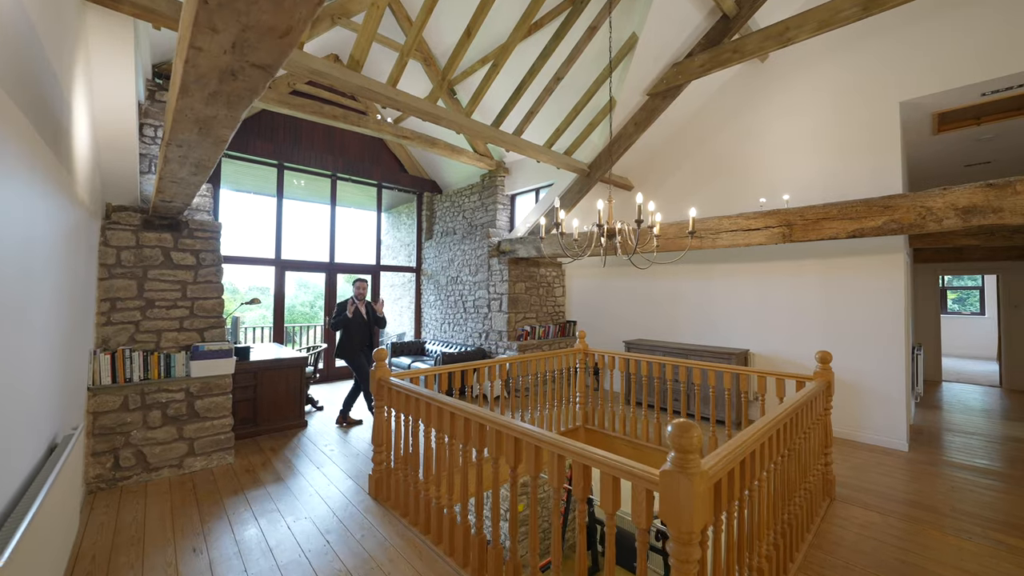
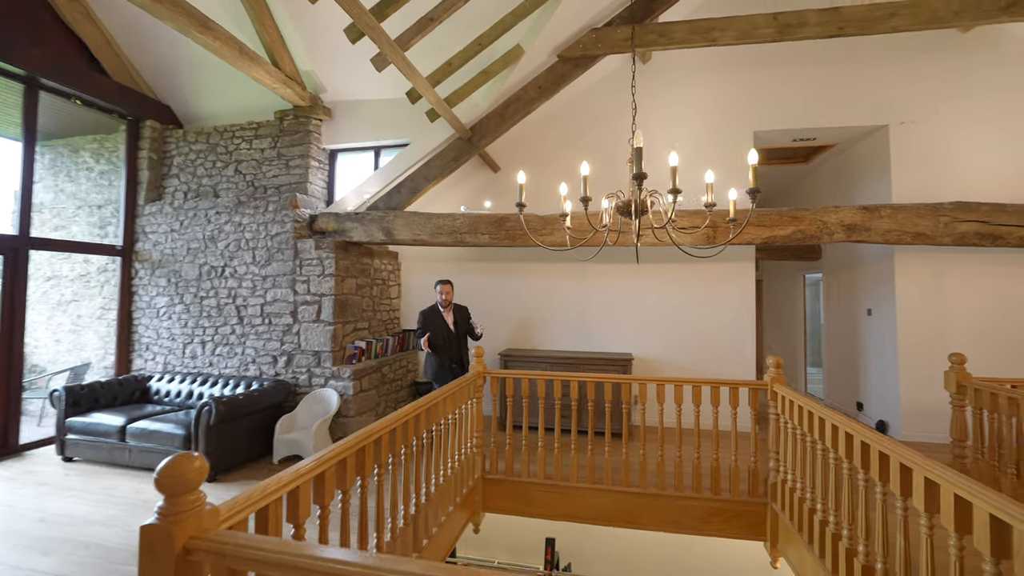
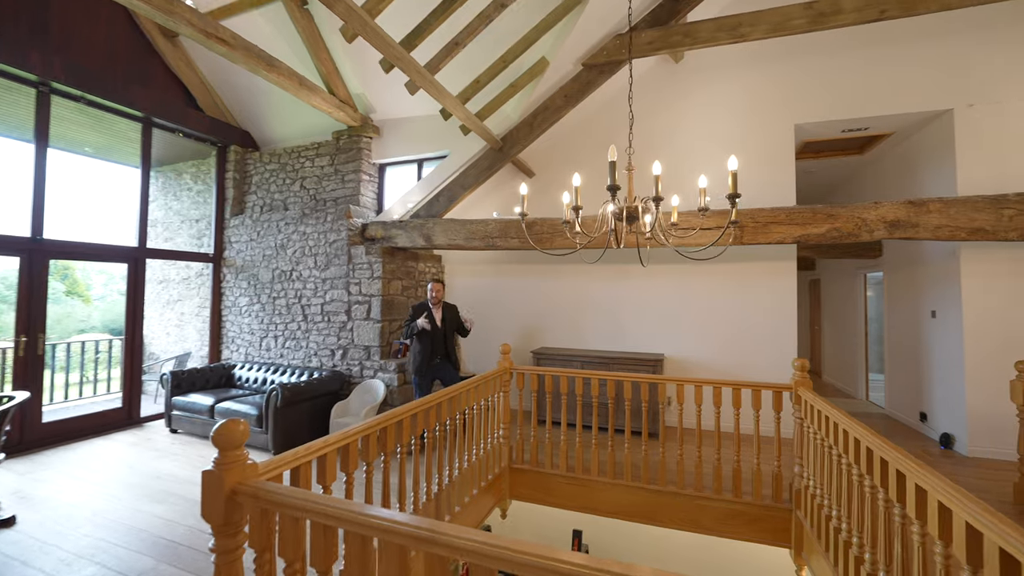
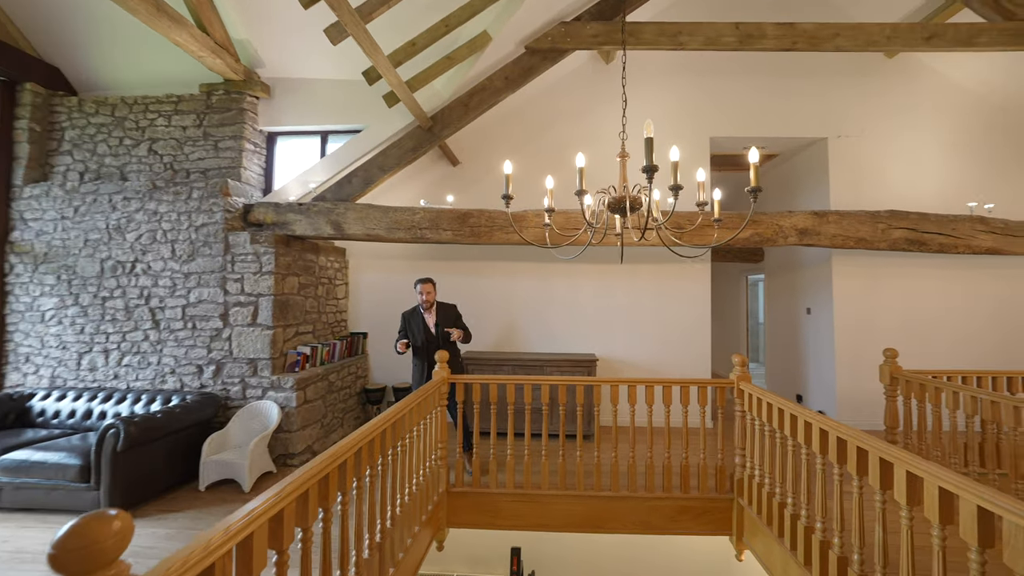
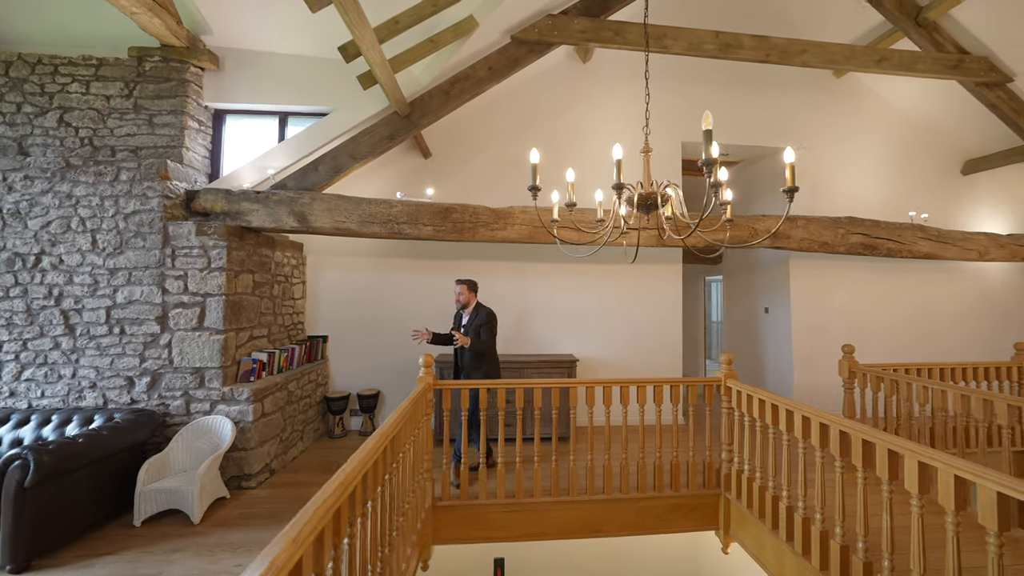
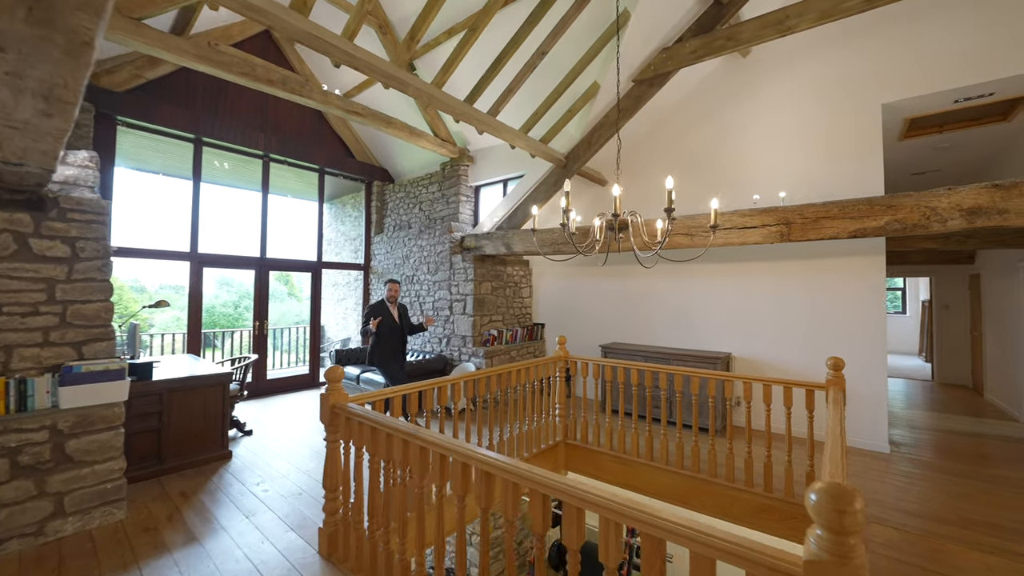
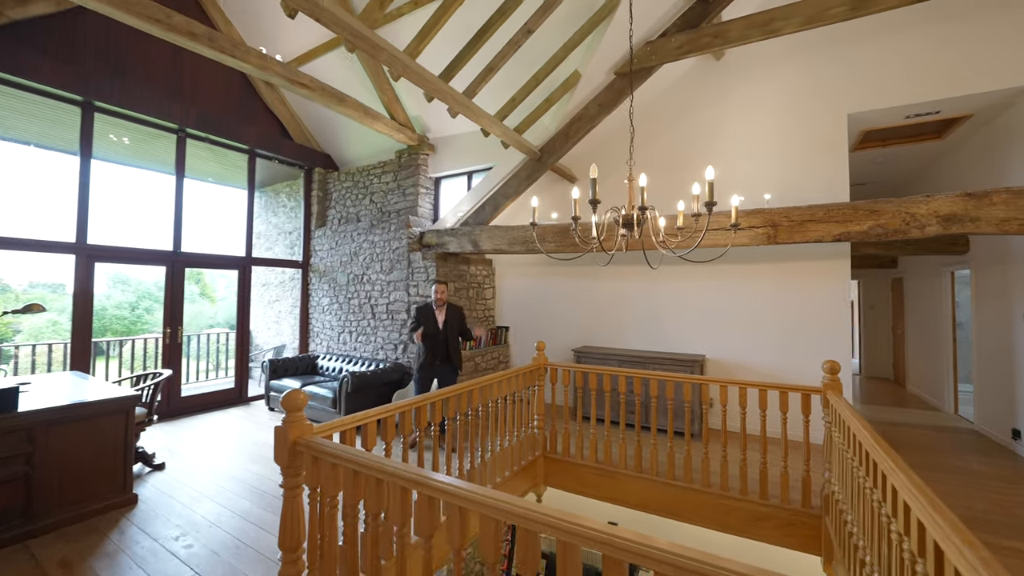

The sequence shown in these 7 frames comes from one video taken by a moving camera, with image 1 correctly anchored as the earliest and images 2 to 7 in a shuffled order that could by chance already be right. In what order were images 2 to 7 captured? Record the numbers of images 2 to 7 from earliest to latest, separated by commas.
6, 7, 3, 2, 4, 5
